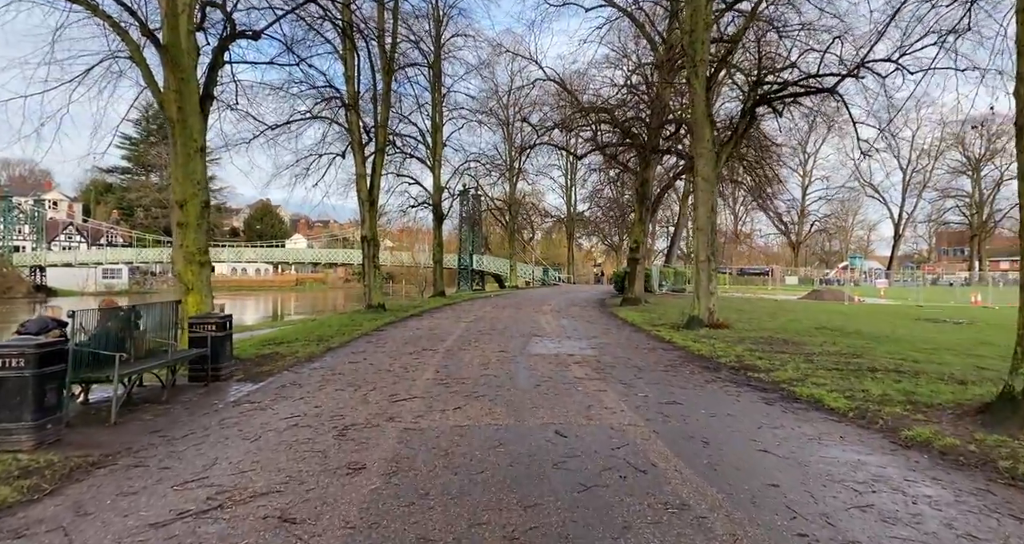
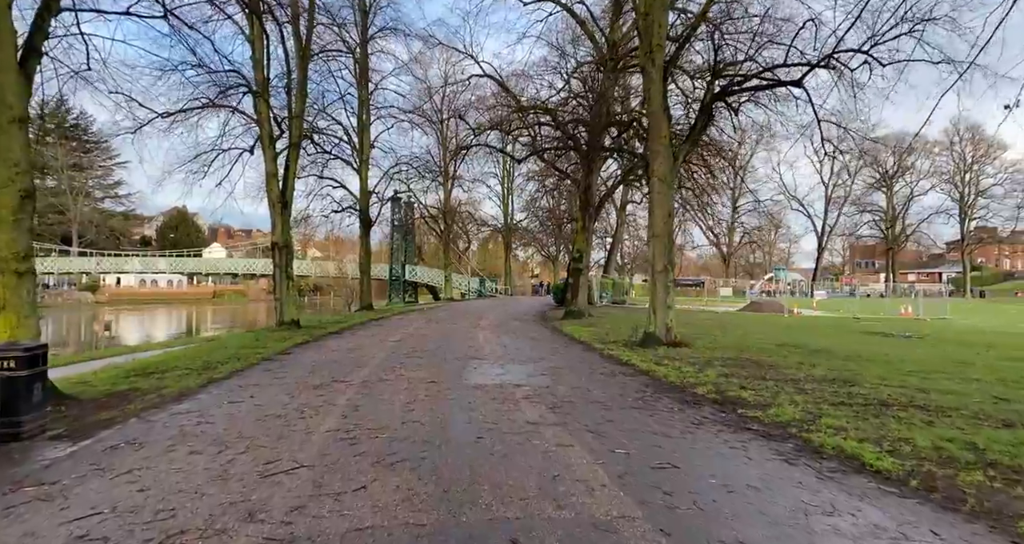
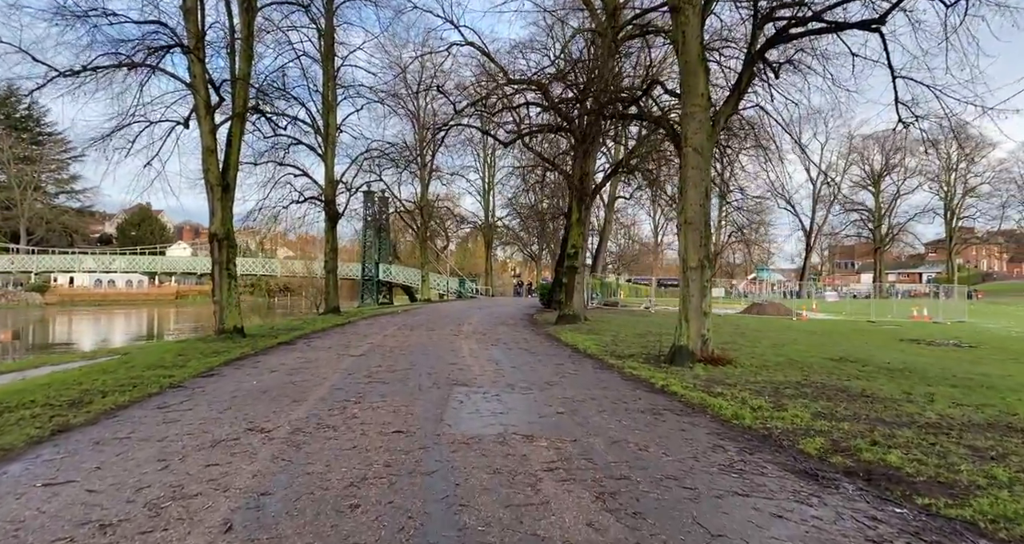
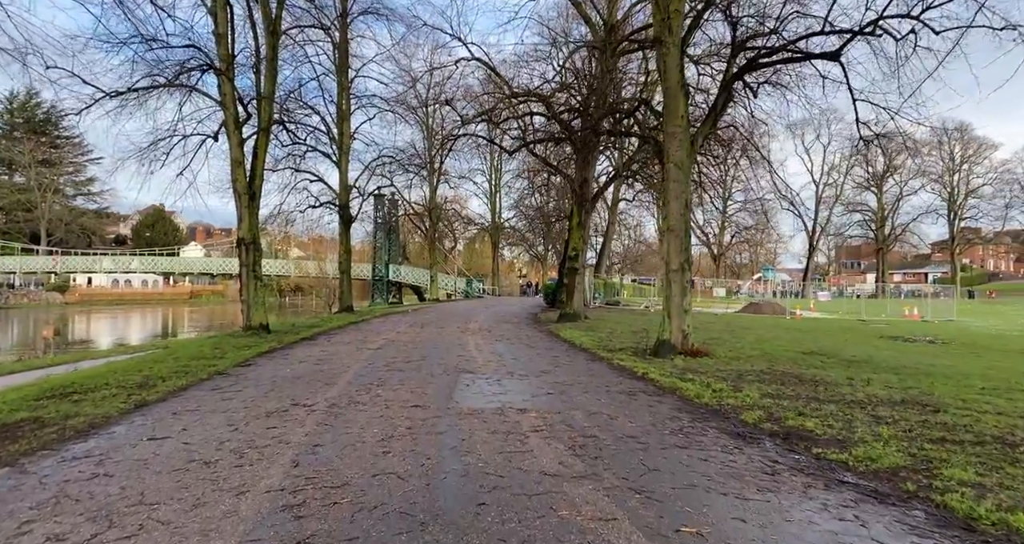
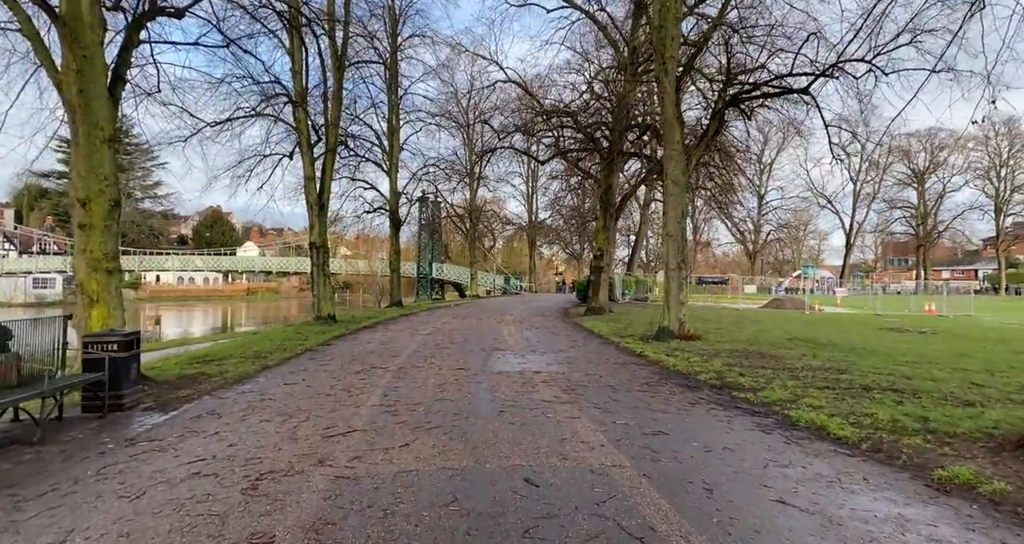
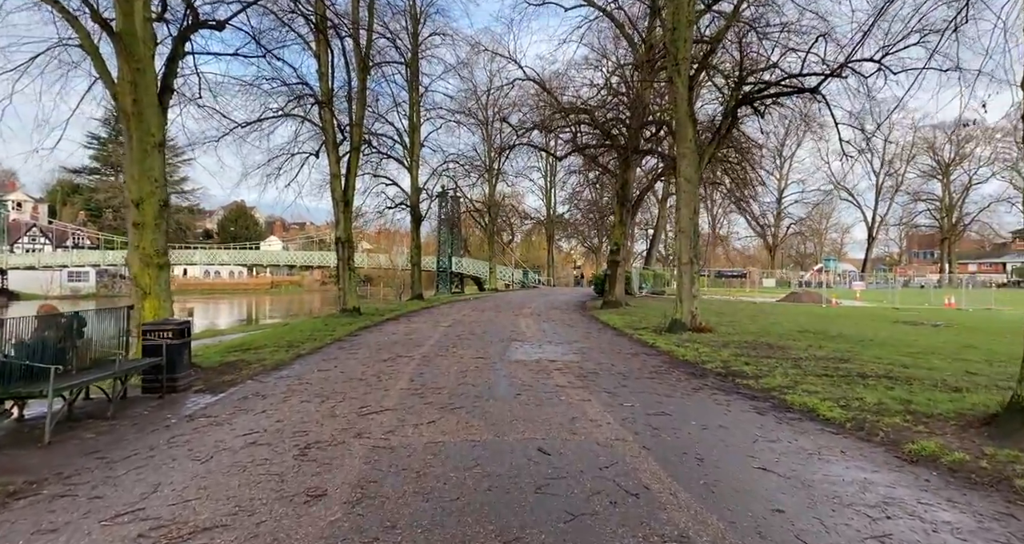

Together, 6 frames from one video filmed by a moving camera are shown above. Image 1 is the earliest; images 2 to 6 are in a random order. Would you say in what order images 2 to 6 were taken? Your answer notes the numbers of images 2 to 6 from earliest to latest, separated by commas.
6, 5, 2, 4, 3
